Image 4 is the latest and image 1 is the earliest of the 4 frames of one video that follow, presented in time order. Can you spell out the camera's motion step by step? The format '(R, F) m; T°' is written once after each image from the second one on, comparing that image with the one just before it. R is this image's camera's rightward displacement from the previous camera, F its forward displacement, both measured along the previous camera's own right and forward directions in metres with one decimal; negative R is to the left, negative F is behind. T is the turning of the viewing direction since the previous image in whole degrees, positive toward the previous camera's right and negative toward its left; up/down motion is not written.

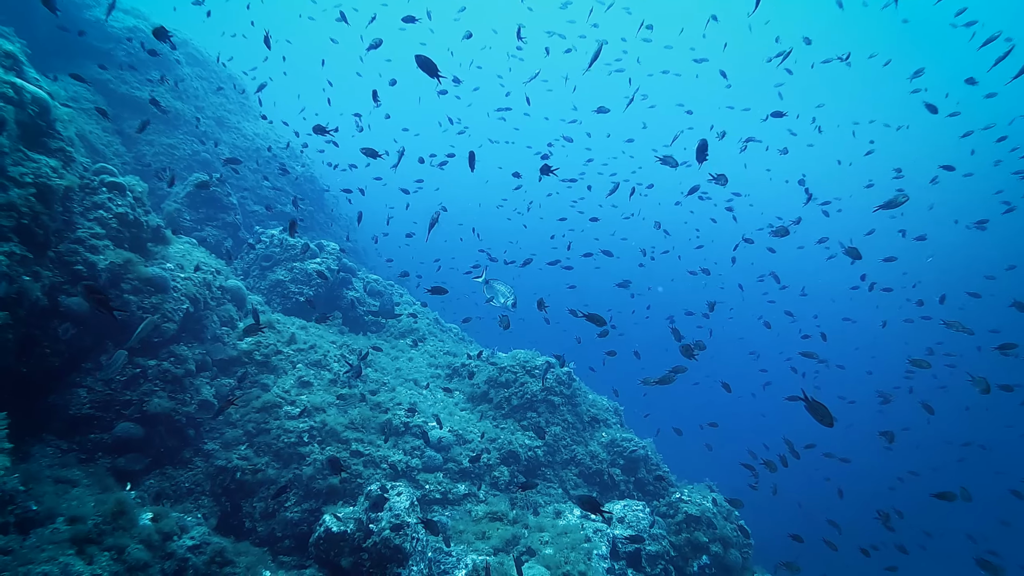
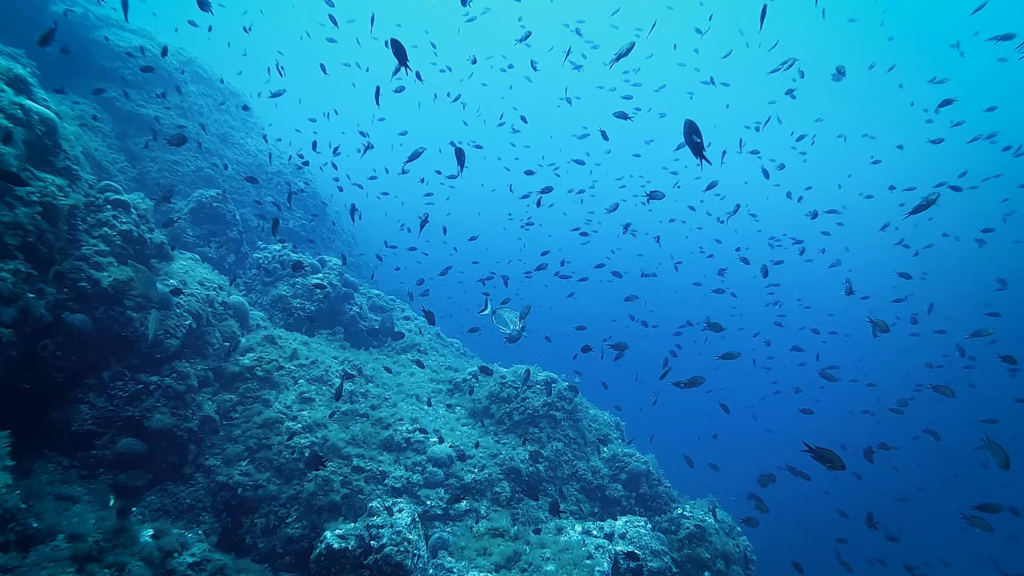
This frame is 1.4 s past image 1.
(0.0, 0.0) m; 0°
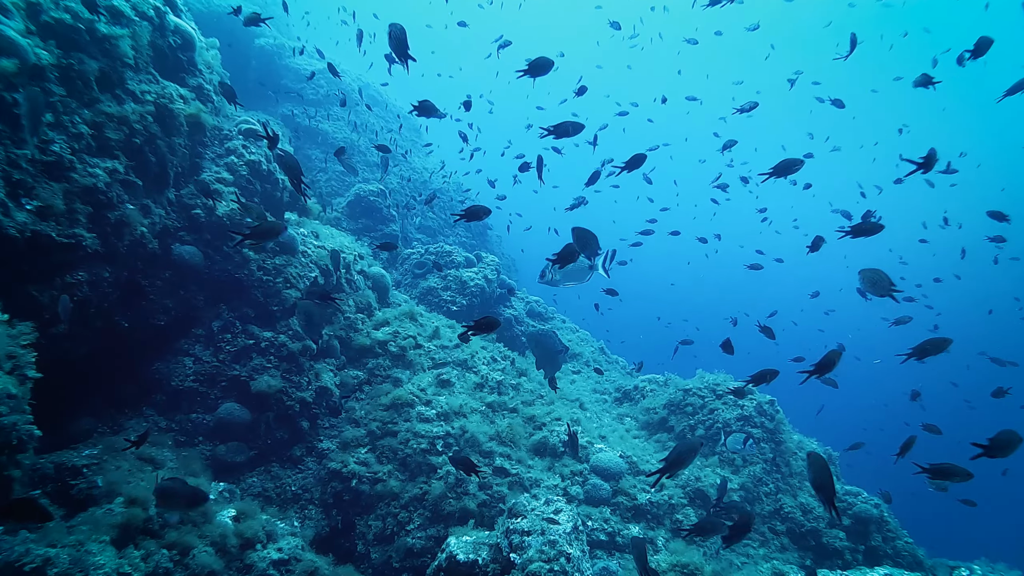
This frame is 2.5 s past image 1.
(-0.4, +2.2) m; -13°
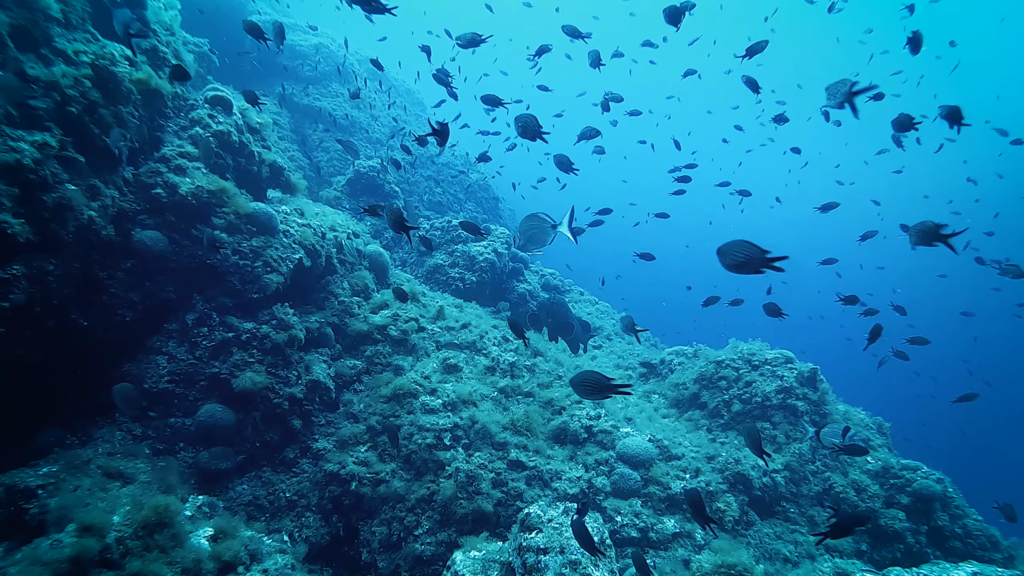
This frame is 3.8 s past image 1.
(+0.1, +0.8) m; -2°
